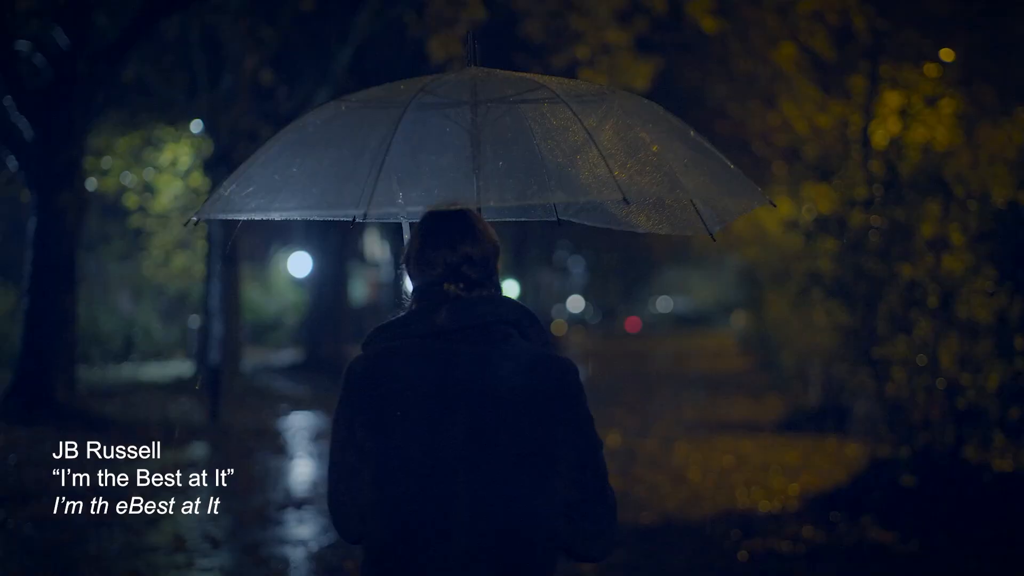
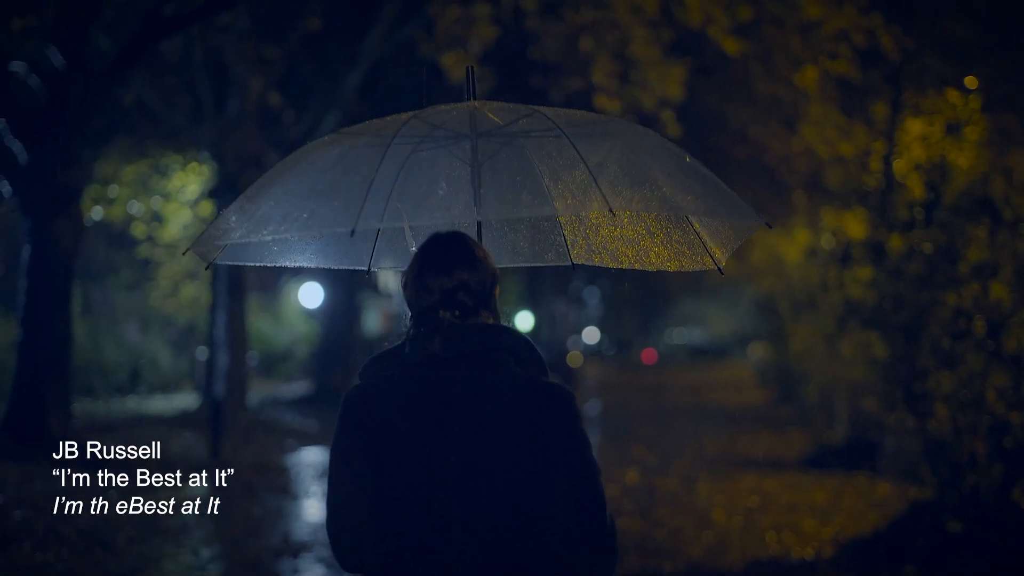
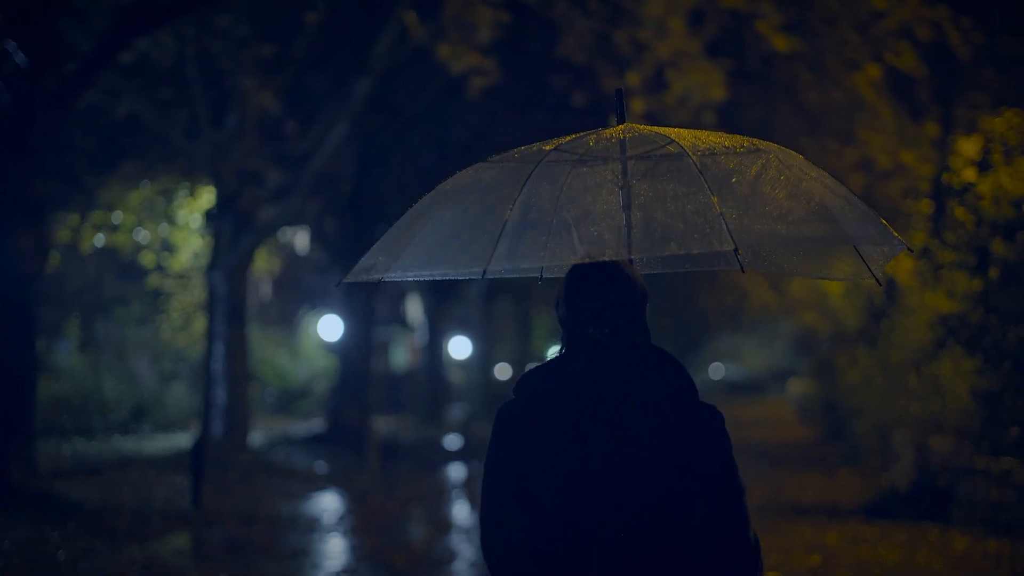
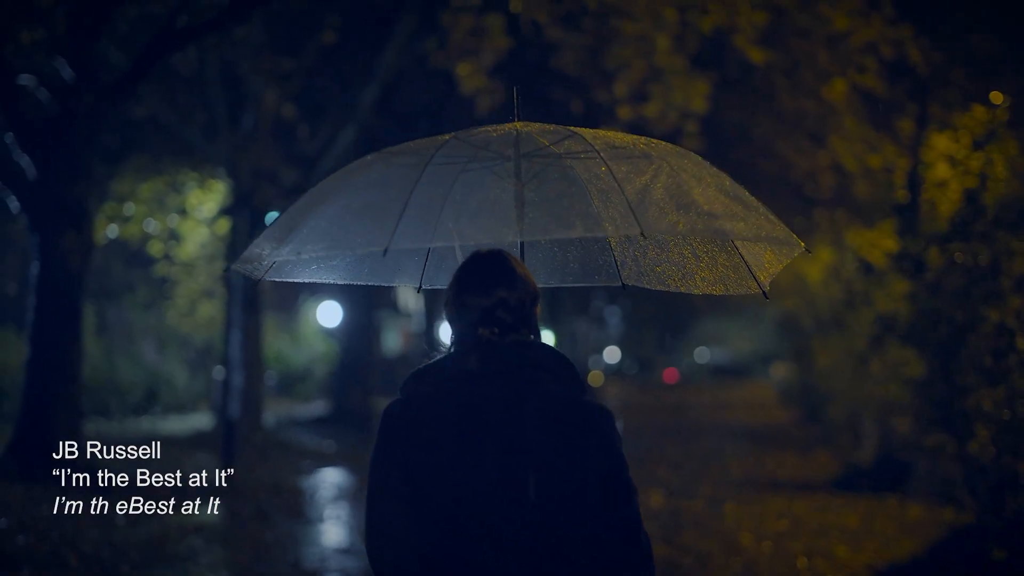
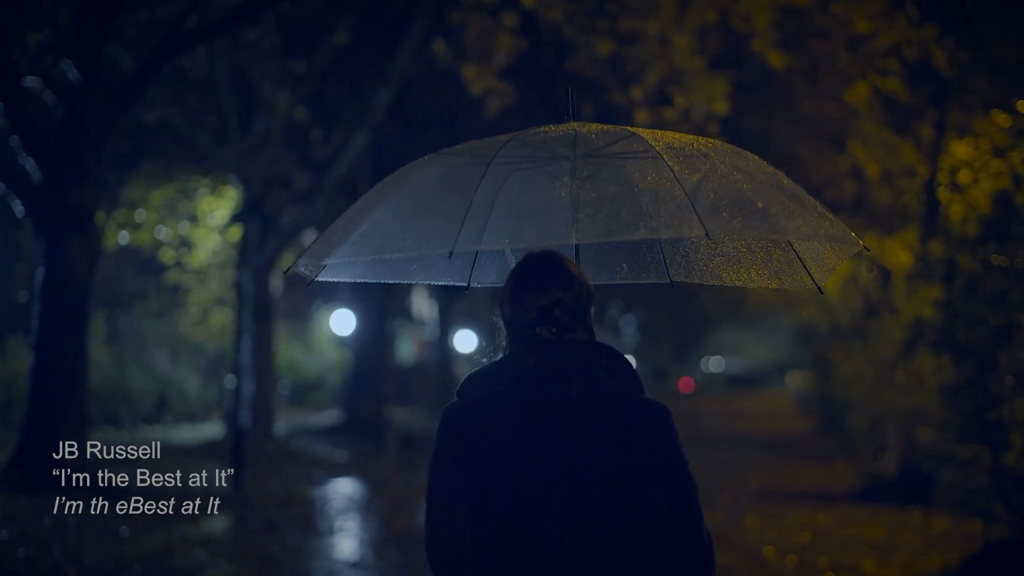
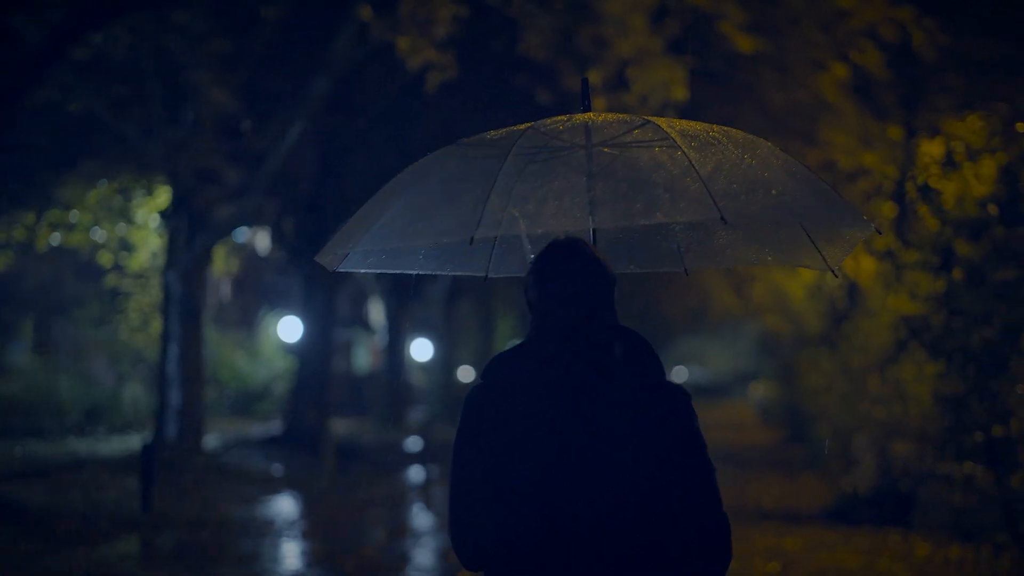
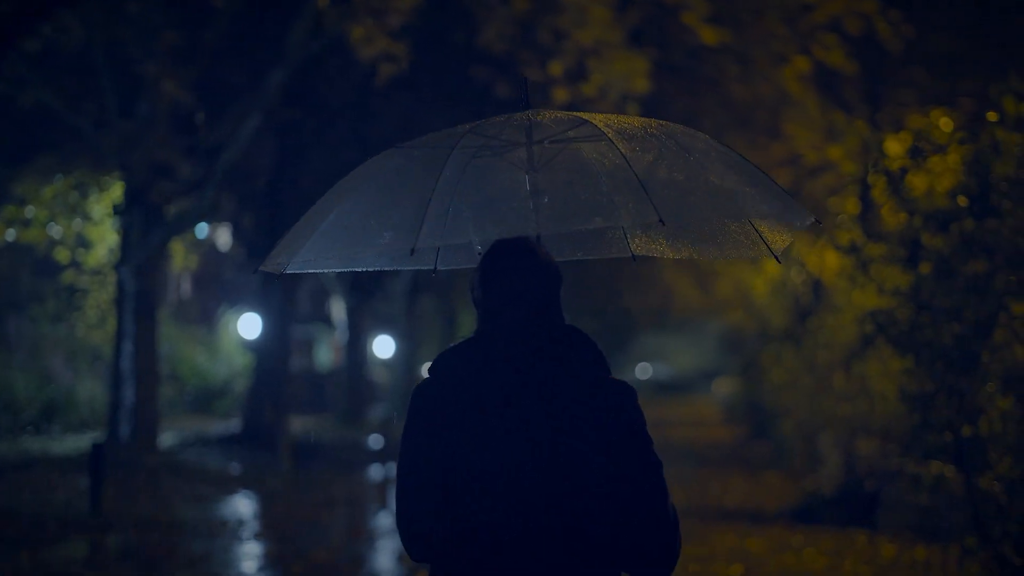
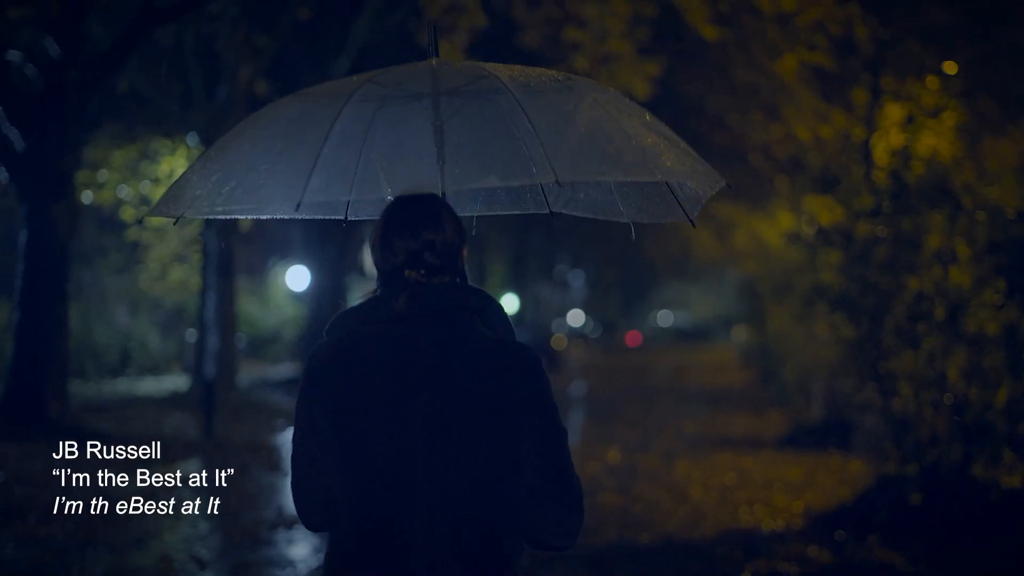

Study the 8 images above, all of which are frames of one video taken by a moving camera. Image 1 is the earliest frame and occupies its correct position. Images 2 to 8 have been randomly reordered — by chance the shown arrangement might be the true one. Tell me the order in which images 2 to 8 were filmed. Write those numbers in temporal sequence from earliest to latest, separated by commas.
8, 2, 4, 5, 3, 6, 7
